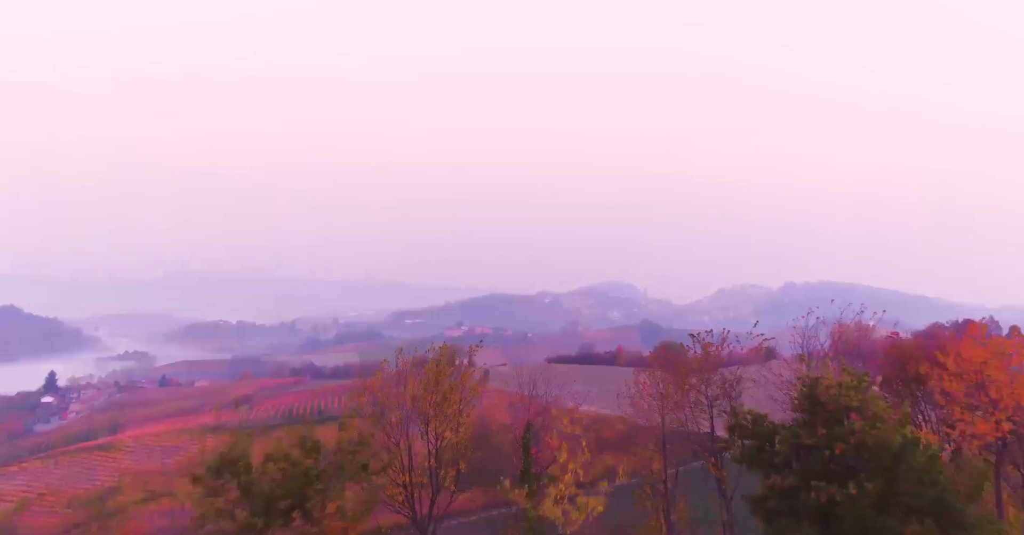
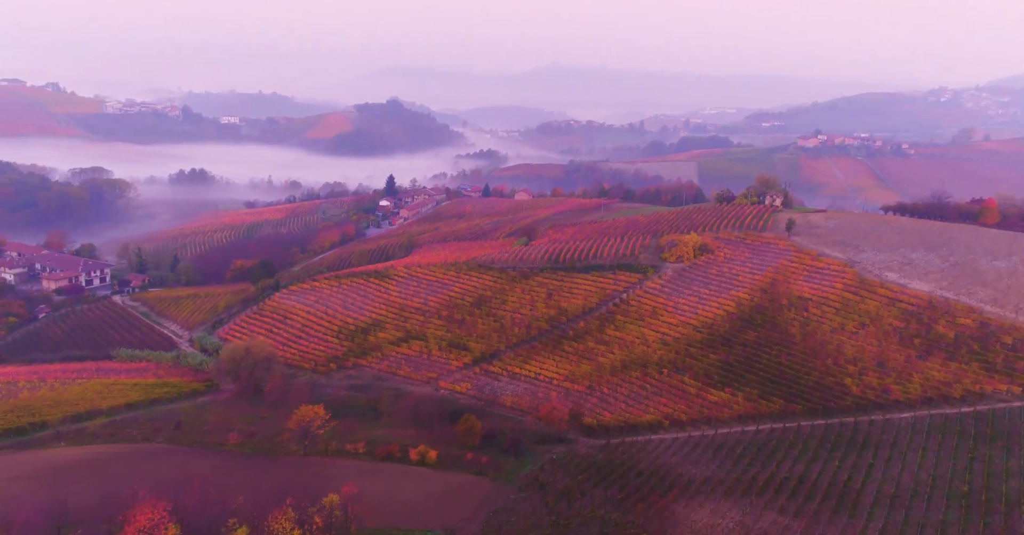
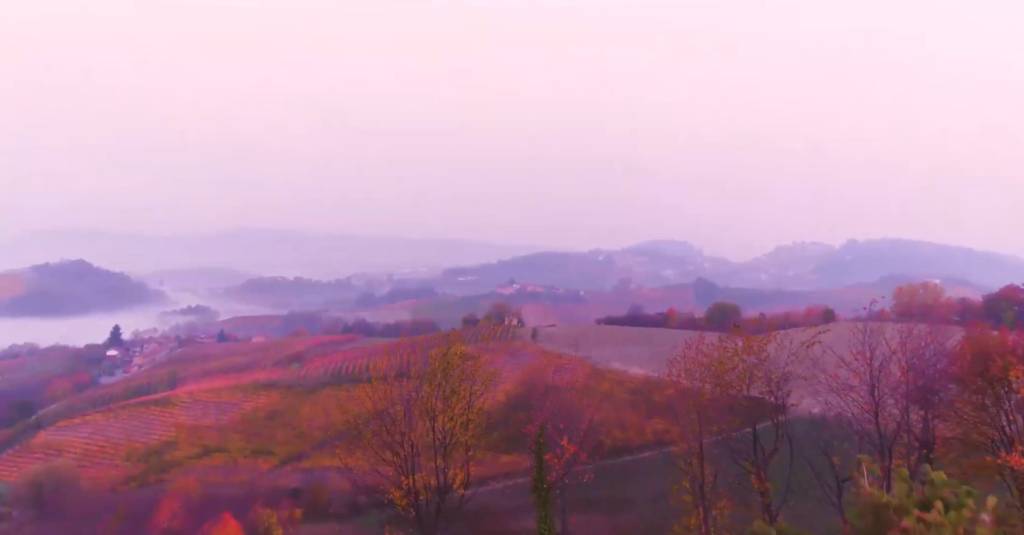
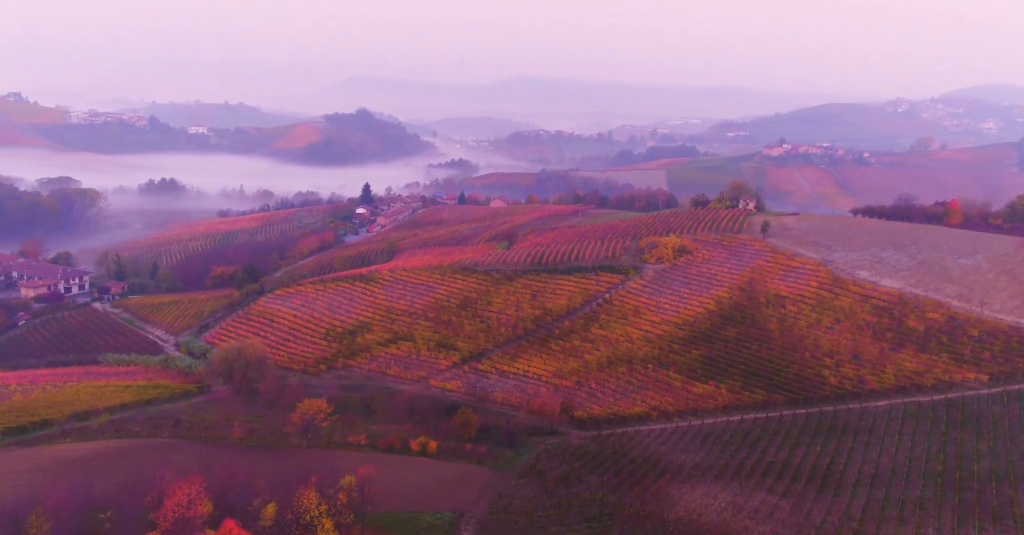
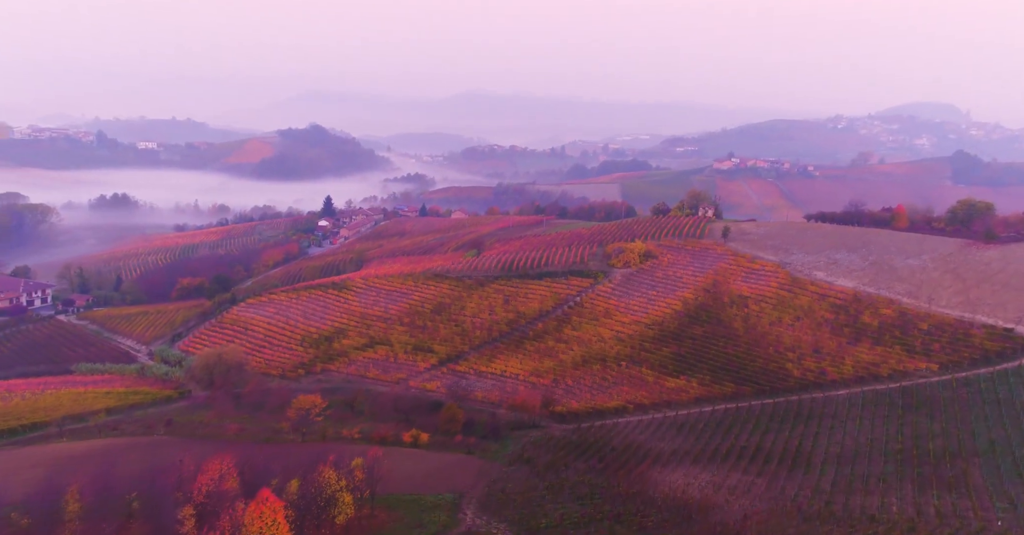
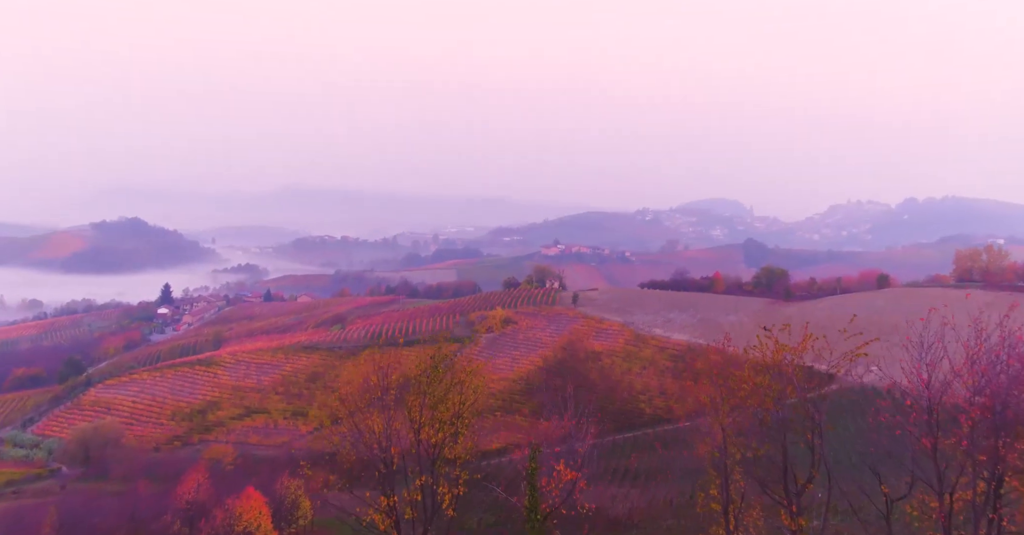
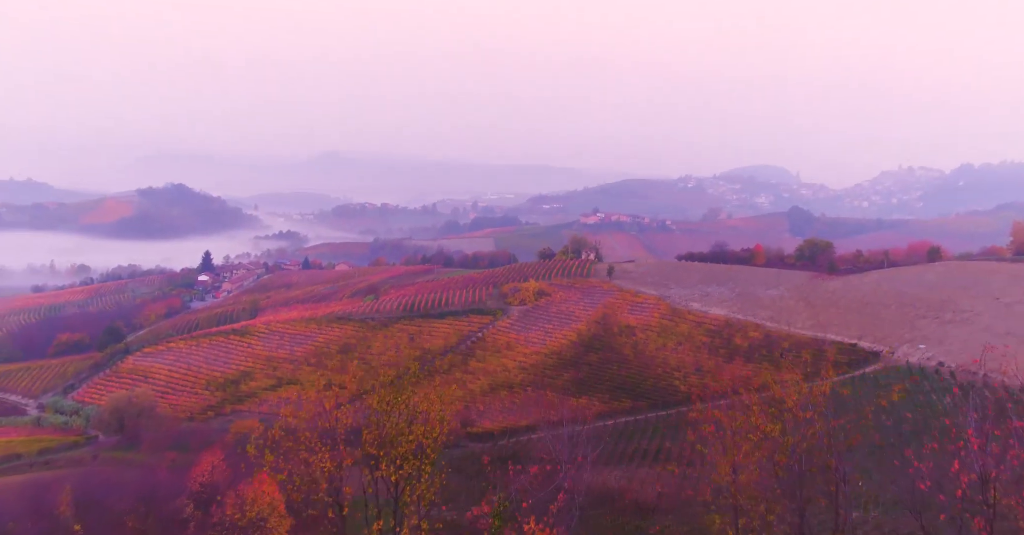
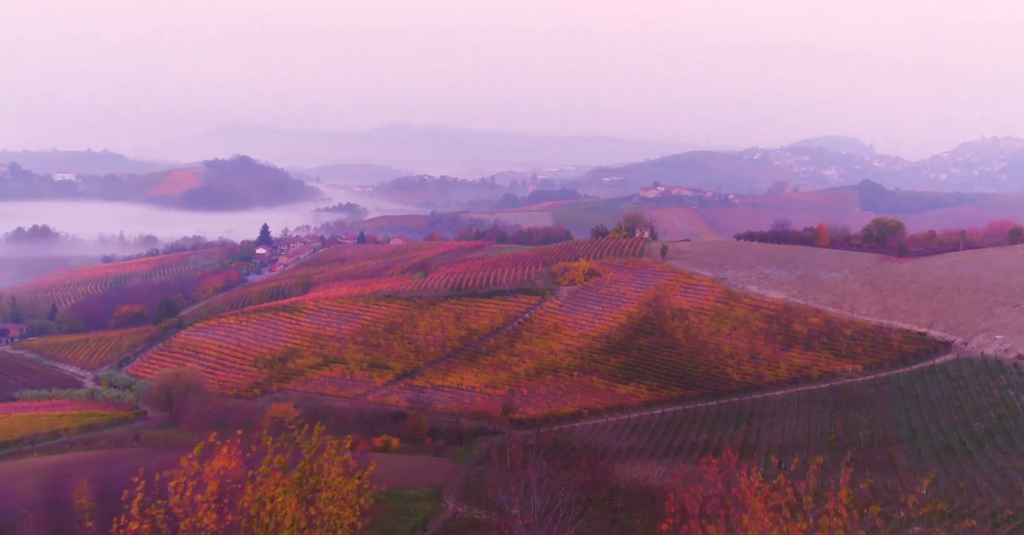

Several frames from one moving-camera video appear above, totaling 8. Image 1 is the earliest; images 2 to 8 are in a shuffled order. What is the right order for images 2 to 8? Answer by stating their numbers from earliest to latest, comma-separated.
3, 6, 7, 8, 5, 4, 2
